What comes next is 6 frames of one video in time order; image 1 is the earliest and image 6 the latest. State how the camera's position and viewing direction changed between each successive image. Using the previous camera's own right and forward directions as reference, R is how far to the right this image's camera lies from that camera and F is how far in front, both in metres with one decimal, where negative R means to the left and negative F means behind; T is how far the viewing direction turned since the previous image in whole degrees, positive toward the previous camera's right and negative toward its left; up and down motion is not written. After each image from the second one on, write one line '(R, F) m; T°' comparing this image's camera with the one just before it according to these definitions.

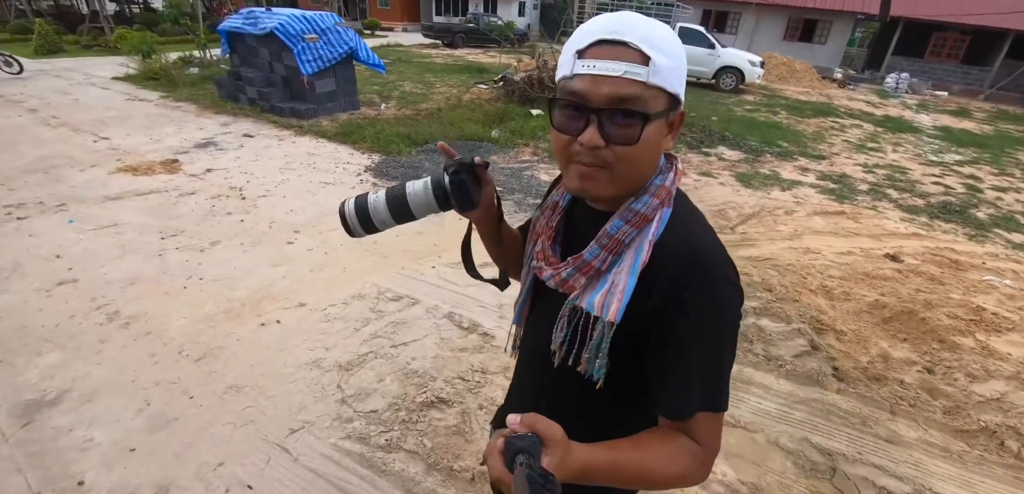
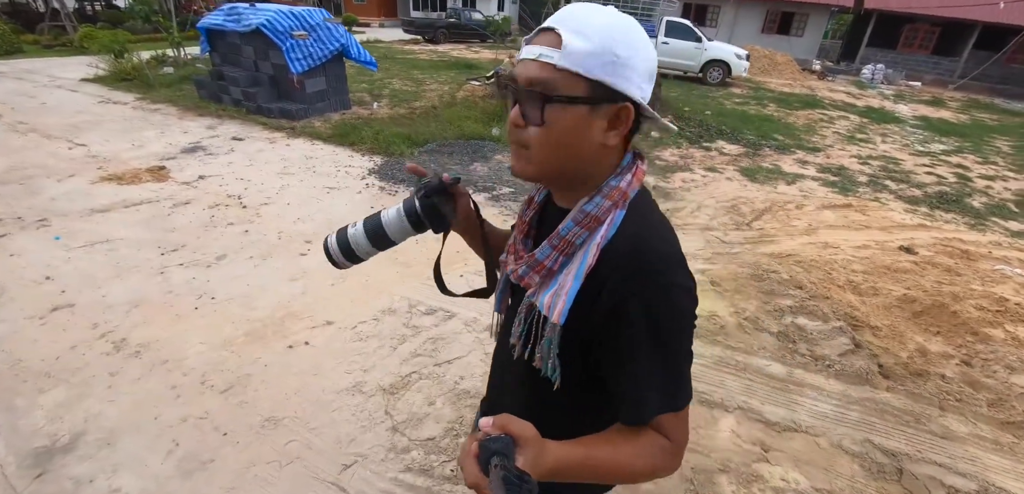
(-0.4, +0.2) m; +3°
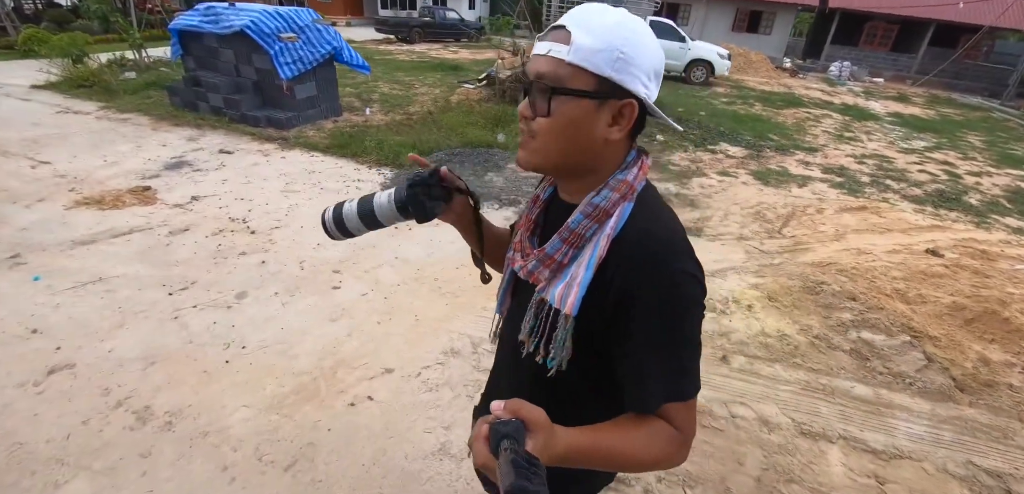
(-0.6, +0.3) m; +4°
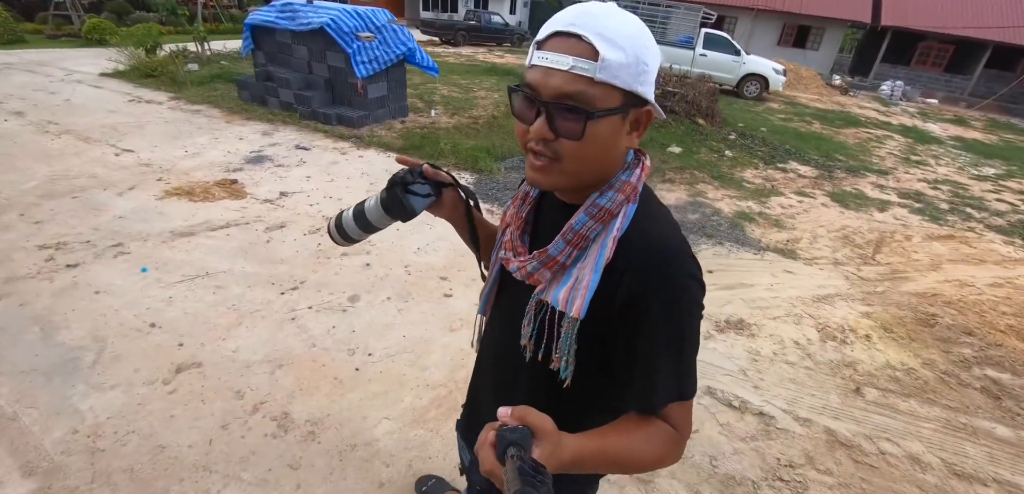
(-0.7, +0.1) m; -1°
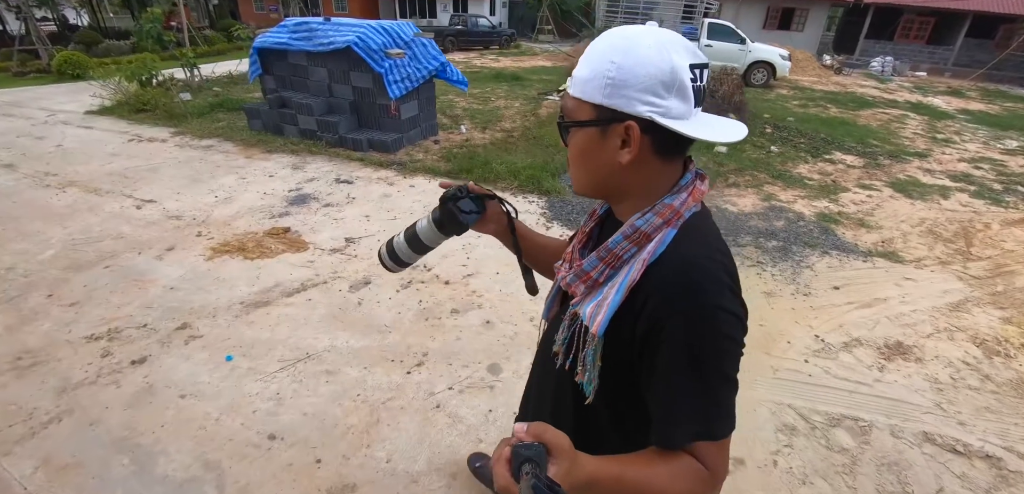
(-1.0, +0.4) m; +3°
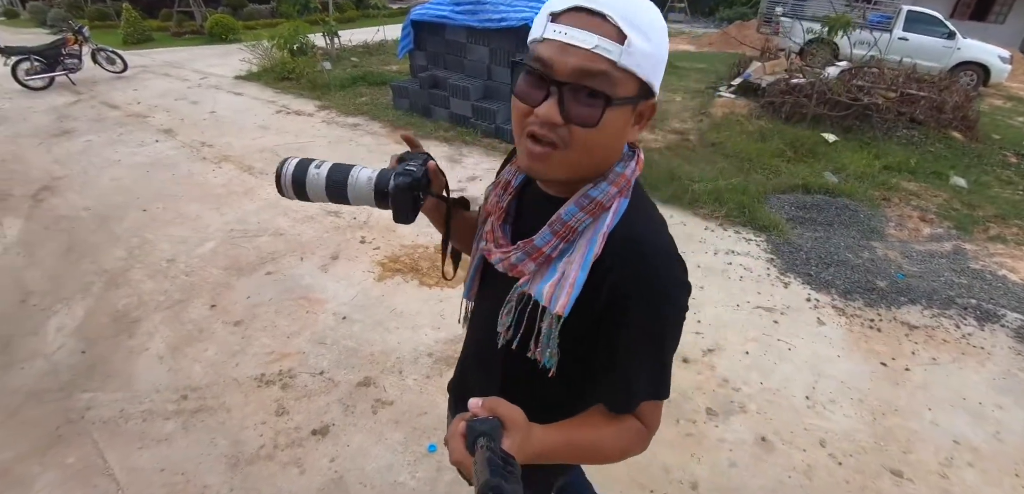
(-1.1, +0.7) m; -8°
